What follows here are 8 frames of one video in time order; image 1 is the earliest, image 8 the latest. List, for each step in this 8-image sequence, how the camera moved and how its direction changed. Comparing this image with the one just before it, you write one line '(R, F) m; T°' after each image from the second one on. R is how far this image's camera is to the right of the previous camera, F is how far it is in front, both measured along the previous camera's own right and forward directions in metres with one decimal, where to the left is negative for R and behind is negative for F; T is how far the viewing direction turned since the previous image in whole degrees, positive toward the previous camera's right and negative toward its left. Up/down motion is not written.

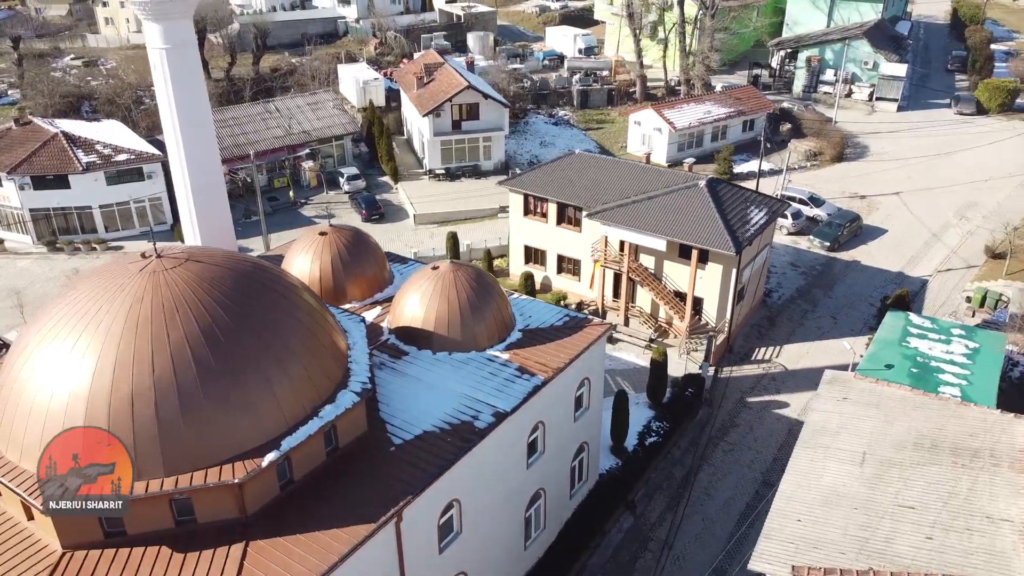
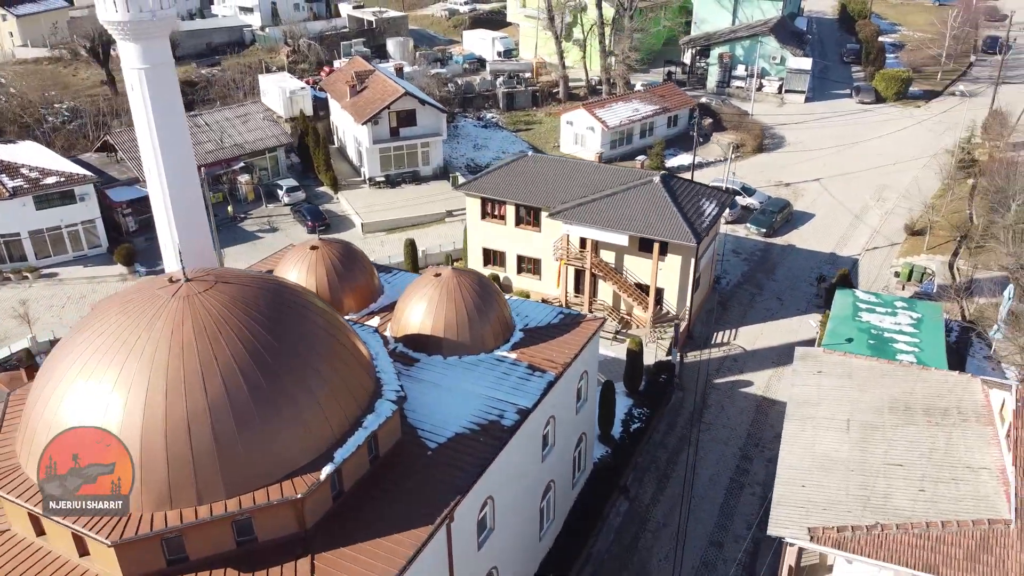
(-2.2, -0.5) m; +7°
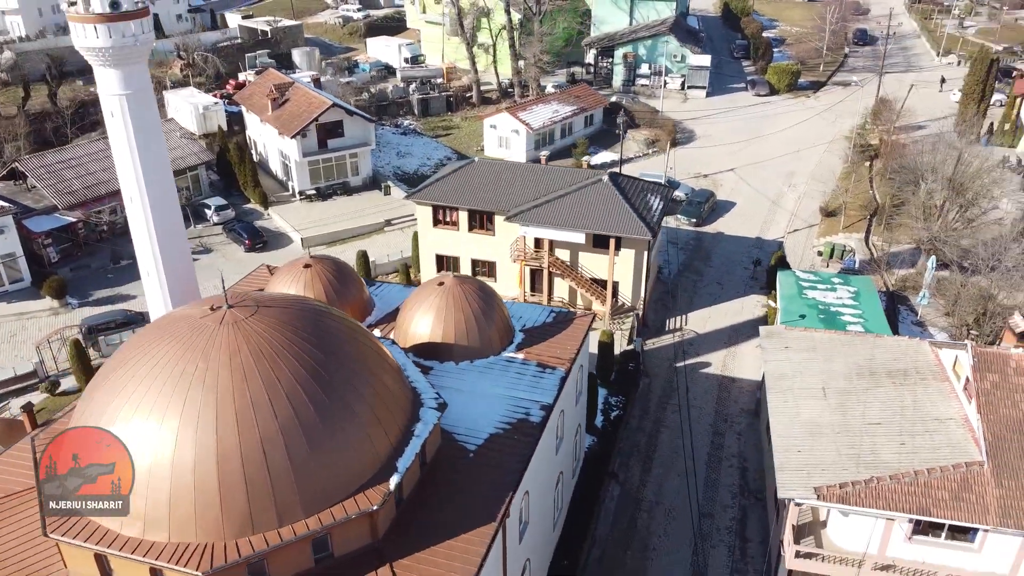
(-2.7, -0.5) m; +8°
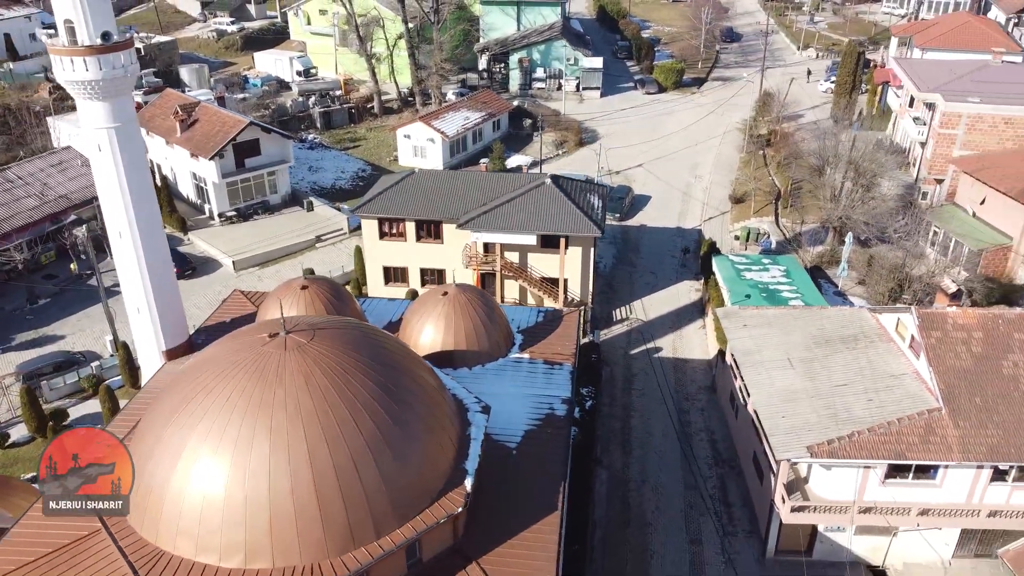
(-3.2, -0.6) m; +9°
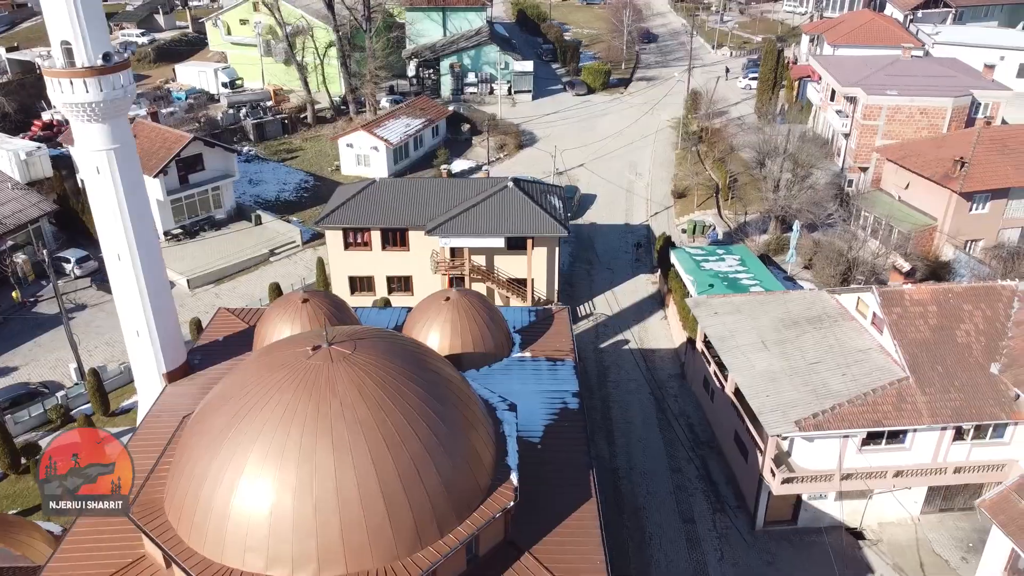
(-2.2, -0.5) m; +6°
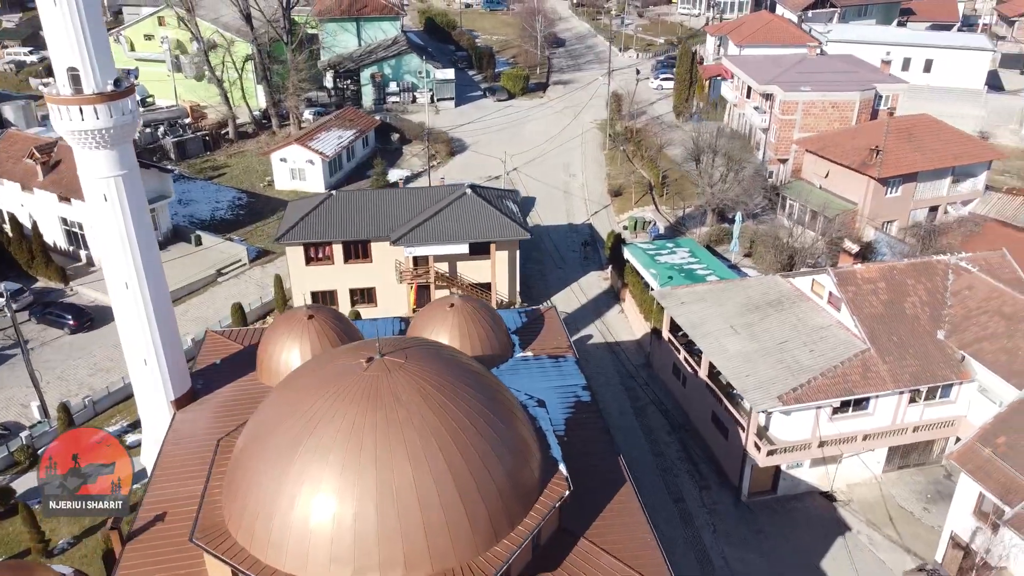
(-2.7, -0.6) m; +7°
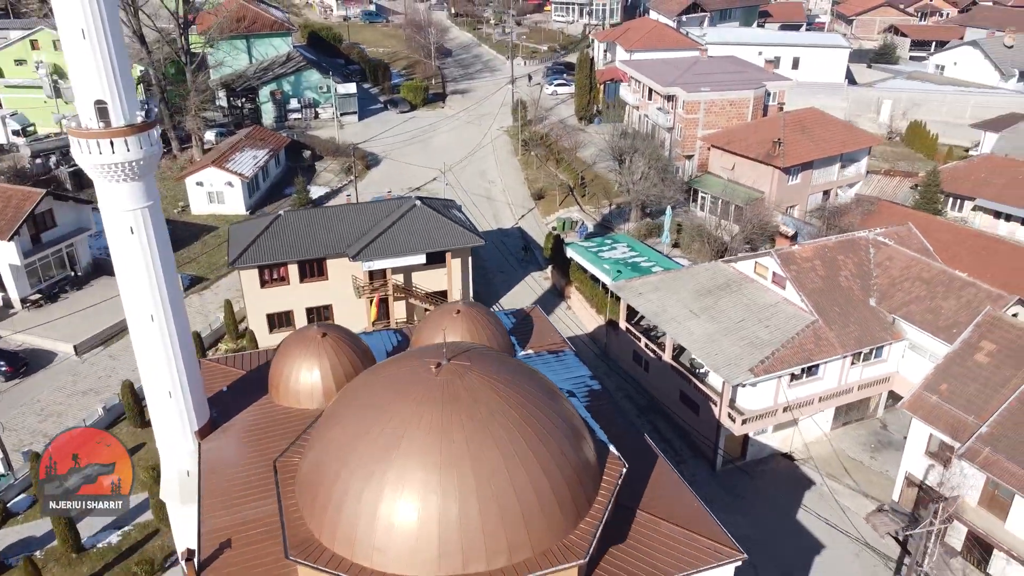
(-3.5, -0.8) m; +9°
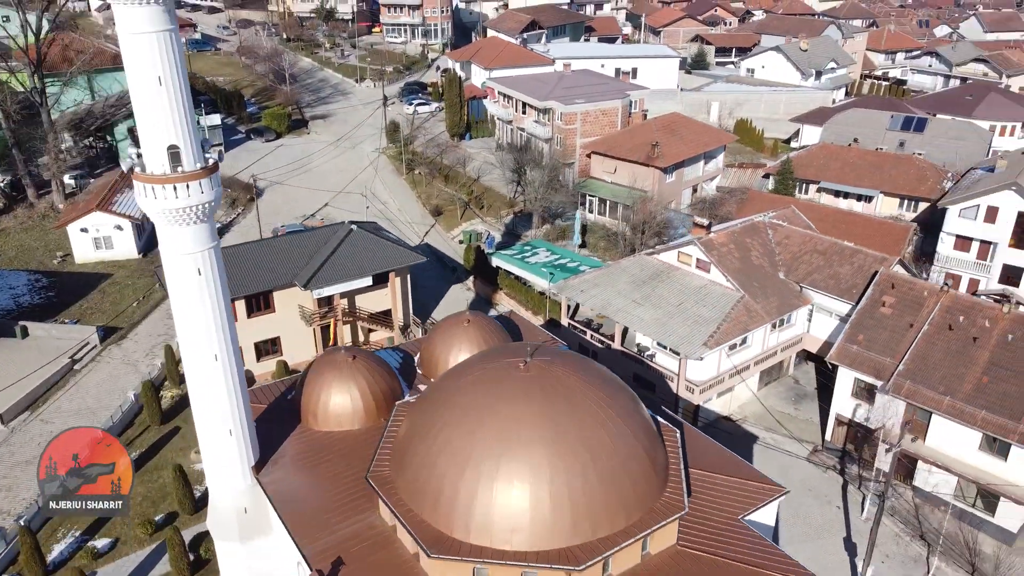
(-5.4, -1.1) m; +13°
